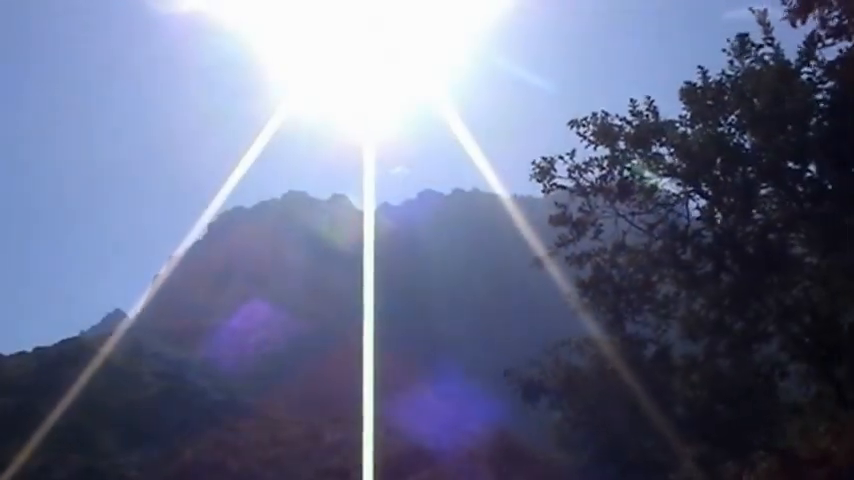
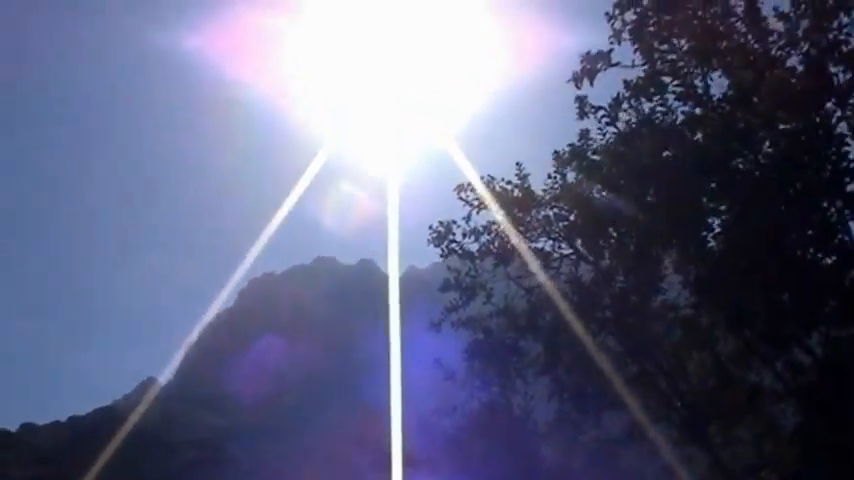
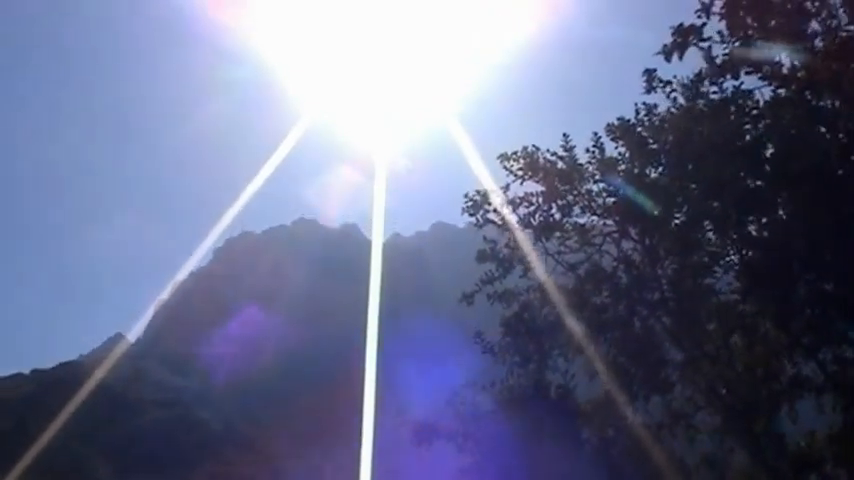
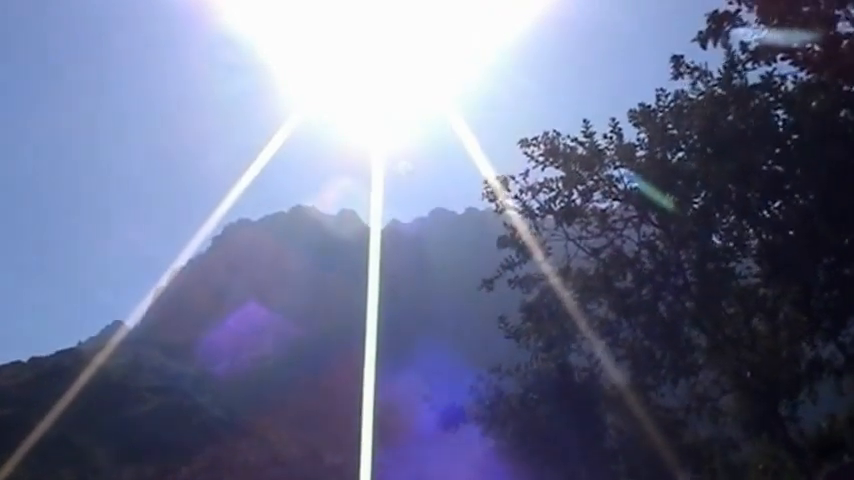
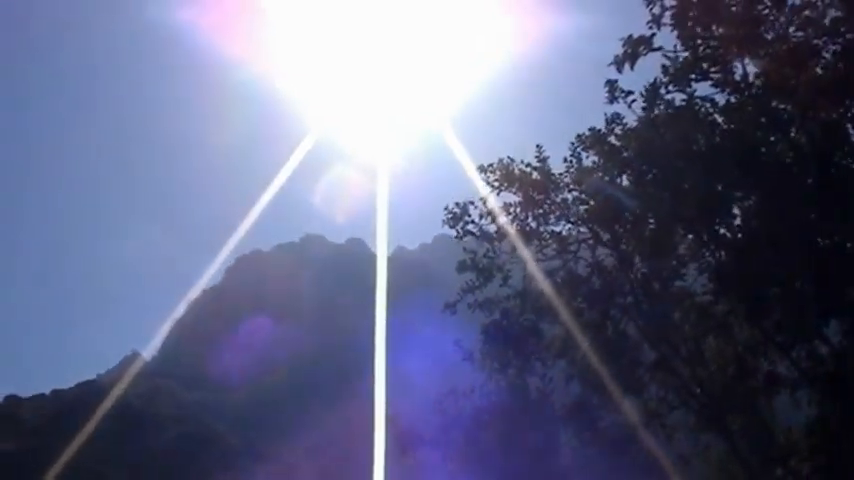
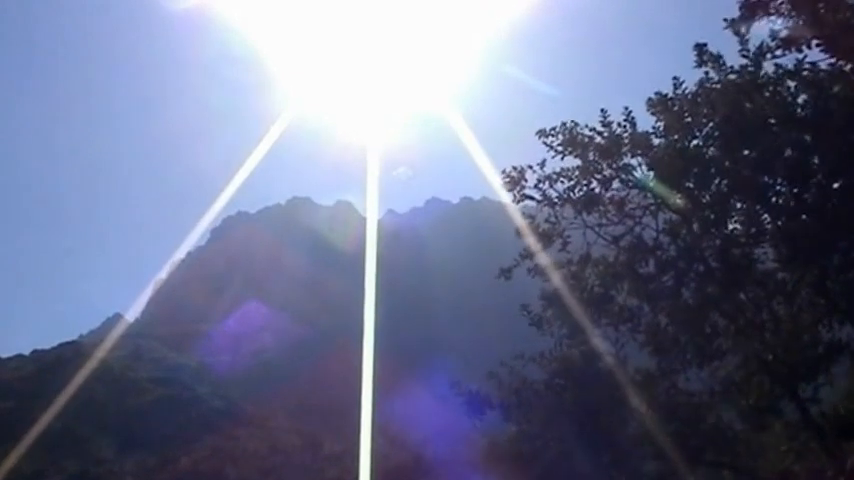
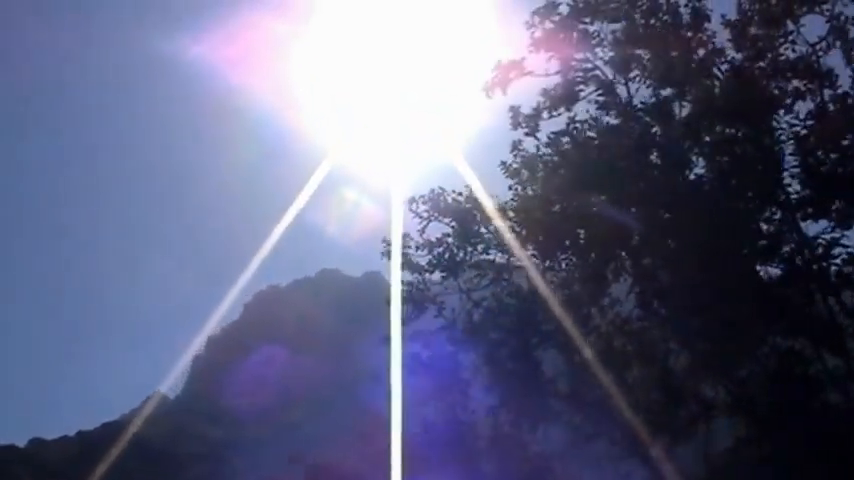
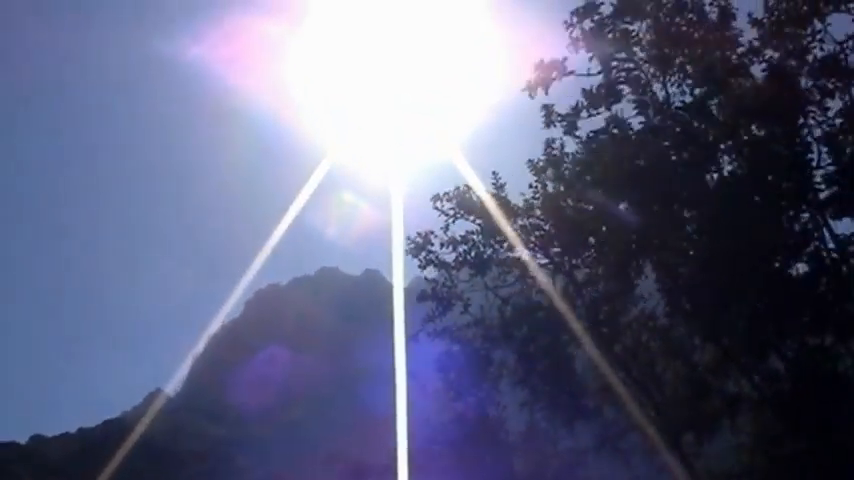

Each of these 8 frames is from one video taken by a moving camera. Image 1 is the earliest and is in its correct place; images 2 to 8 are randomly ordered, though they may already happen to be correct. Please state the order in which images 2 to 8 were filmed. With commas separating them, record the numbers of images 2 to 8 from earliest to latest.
6, 4, 3, 5, 2, 8, 7
